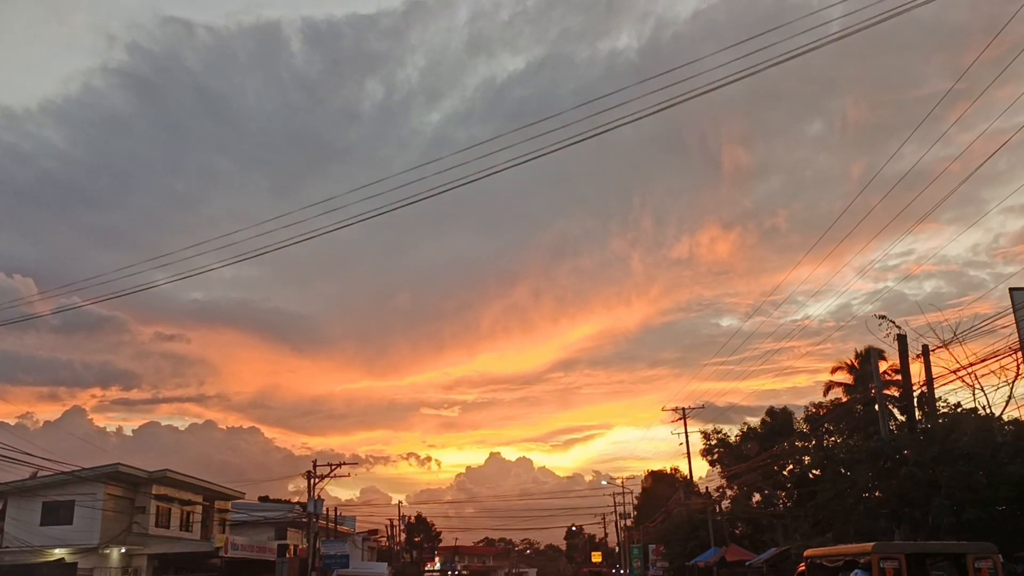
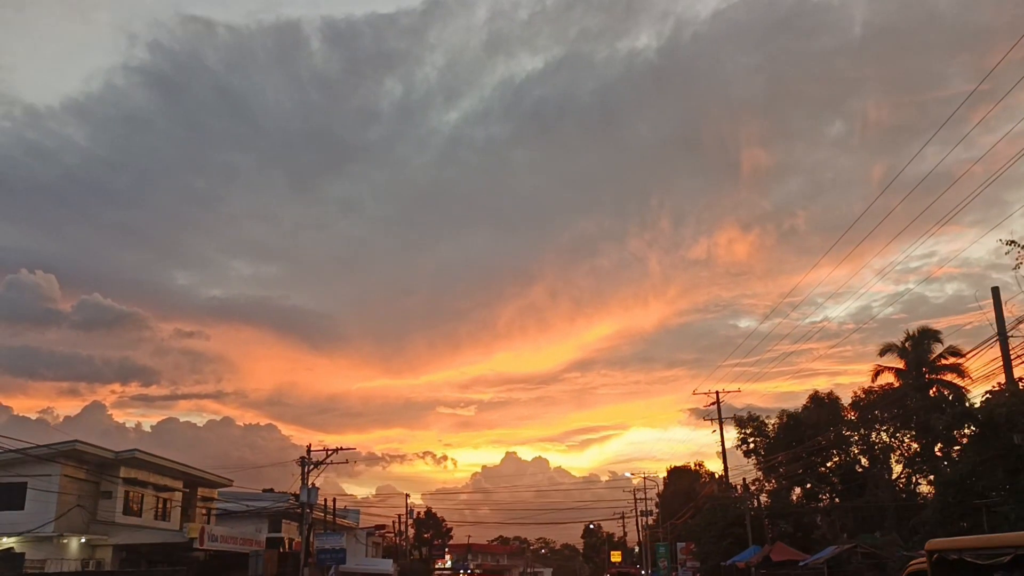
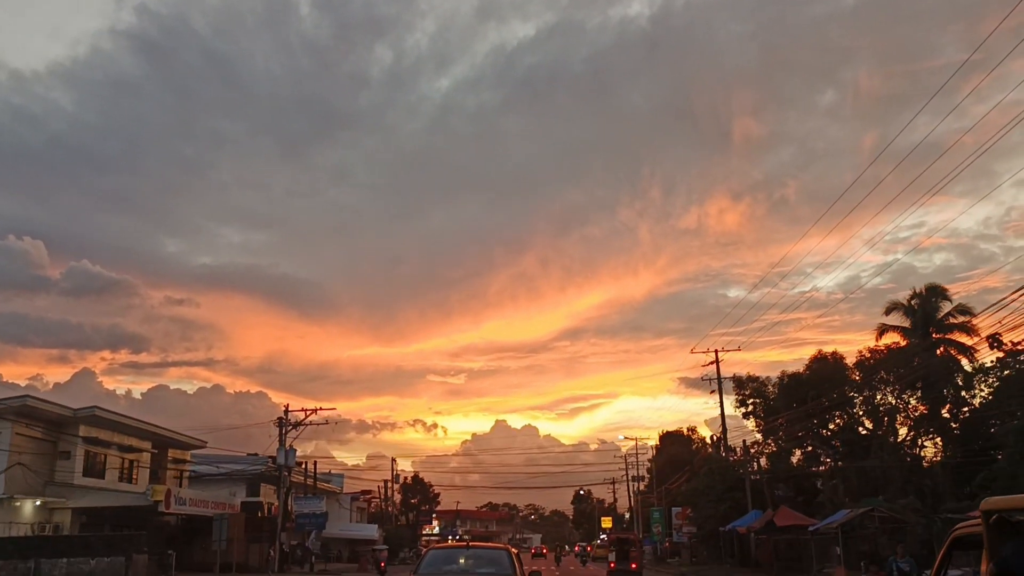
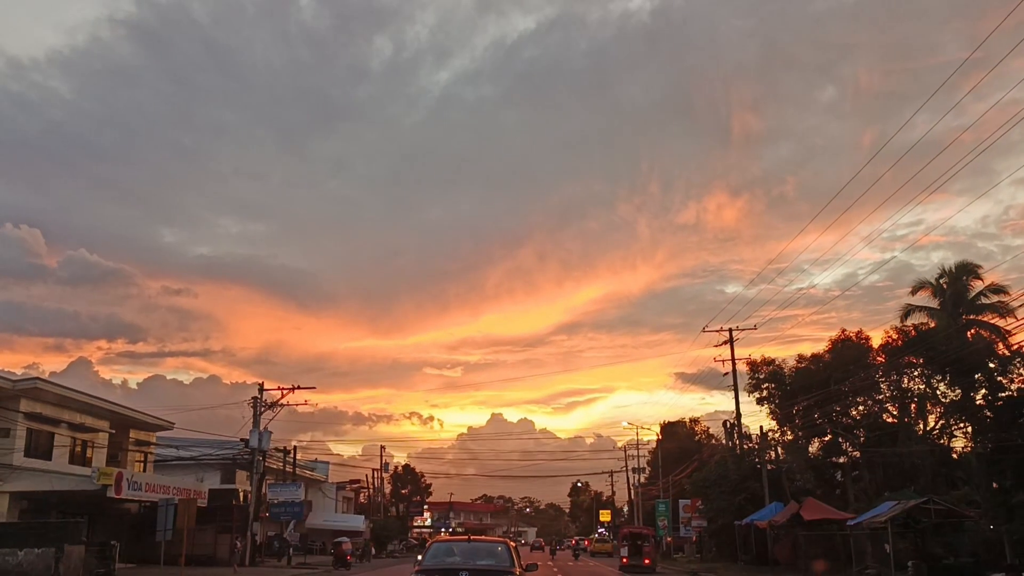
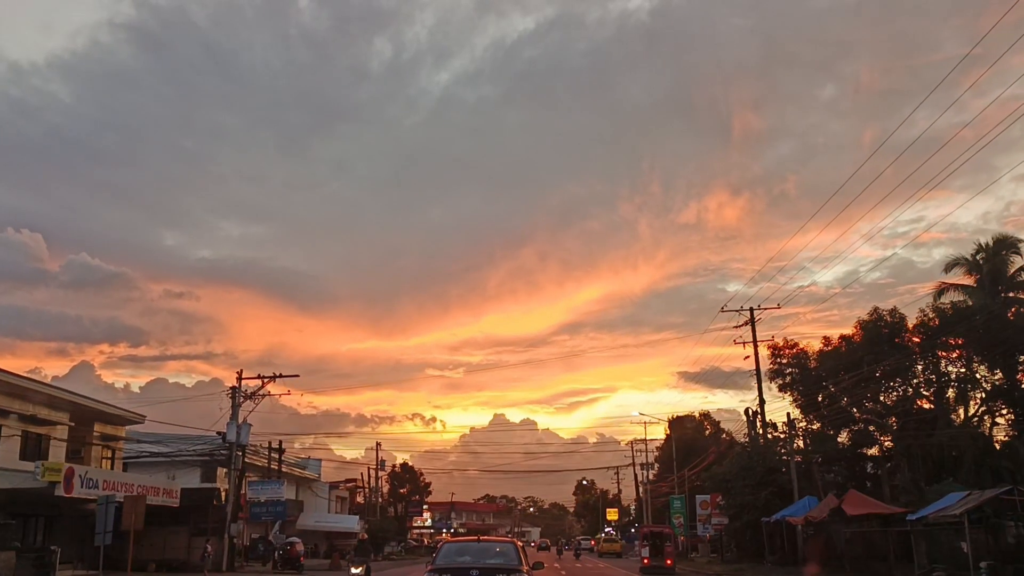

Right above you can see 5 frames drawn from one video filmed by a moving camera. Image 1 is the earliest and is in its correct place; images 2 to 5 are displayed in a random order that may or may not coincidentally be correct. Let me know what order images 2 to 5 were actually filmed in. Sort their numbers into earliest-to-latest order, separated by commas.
2, 3, 4, 5
